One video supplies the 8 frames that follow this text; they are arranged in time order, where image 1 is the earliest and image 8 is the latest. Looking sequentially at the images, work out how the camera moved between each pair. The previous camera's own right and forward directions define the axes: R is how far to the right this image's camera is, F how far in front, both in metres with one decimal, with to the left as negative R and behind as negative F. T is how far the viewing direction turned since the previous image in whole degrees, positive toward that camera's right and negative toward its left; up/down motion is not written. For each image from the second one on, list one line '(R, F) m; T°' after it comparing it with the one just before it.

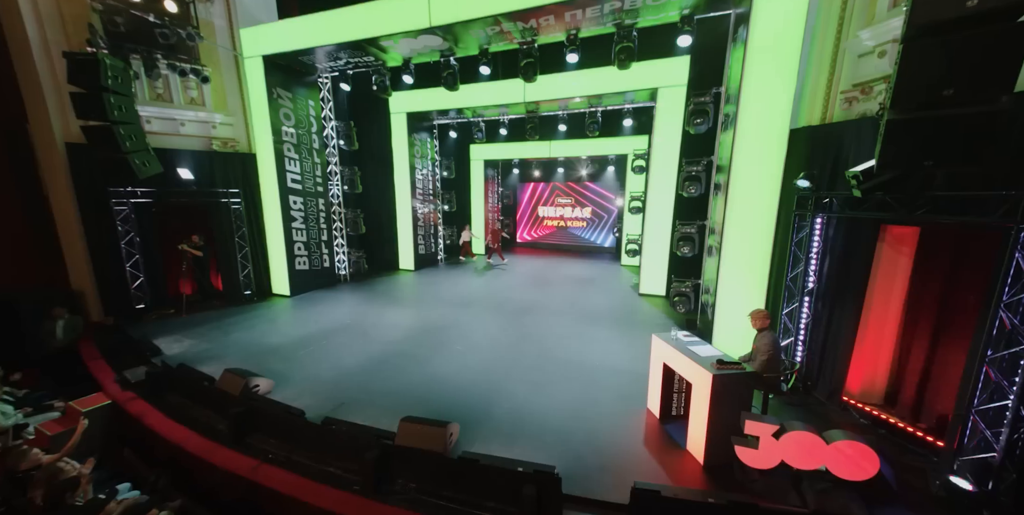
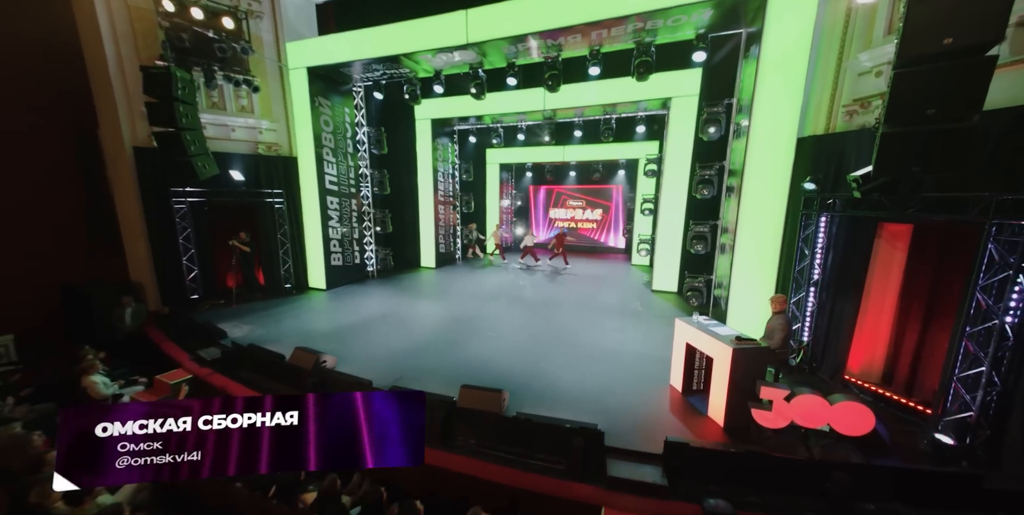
(-0.4, -0.5) m; 0°
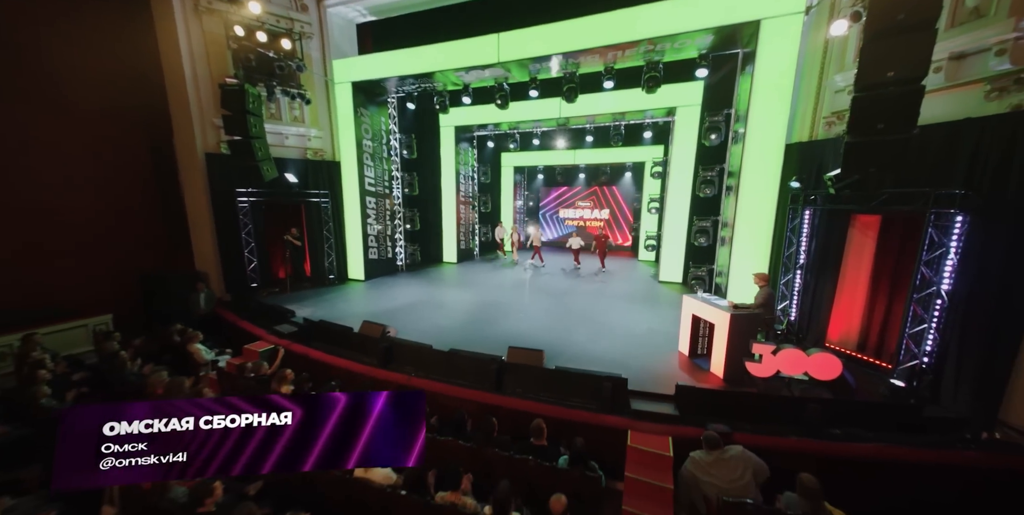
(-0.4, -0.8) m; 0°
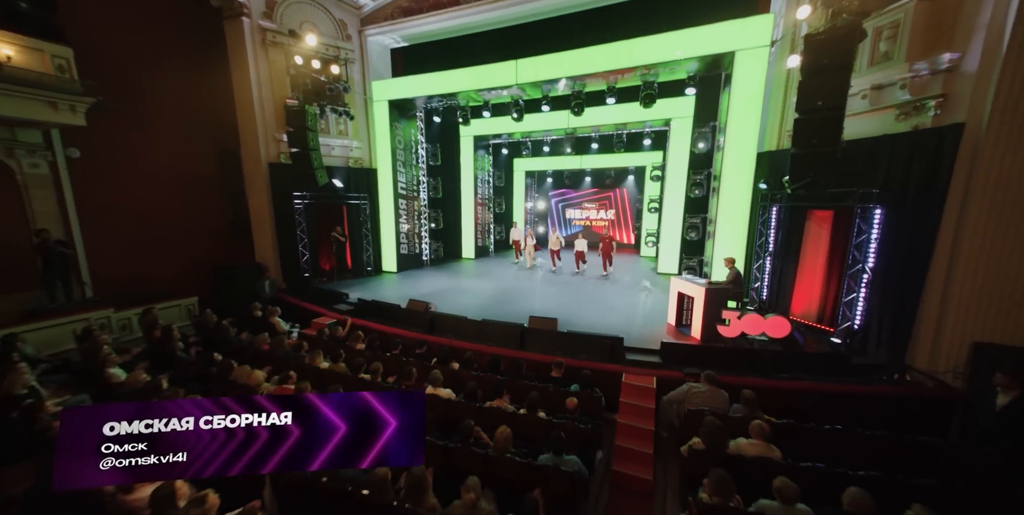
(-0.2, -1.1) m; -1°
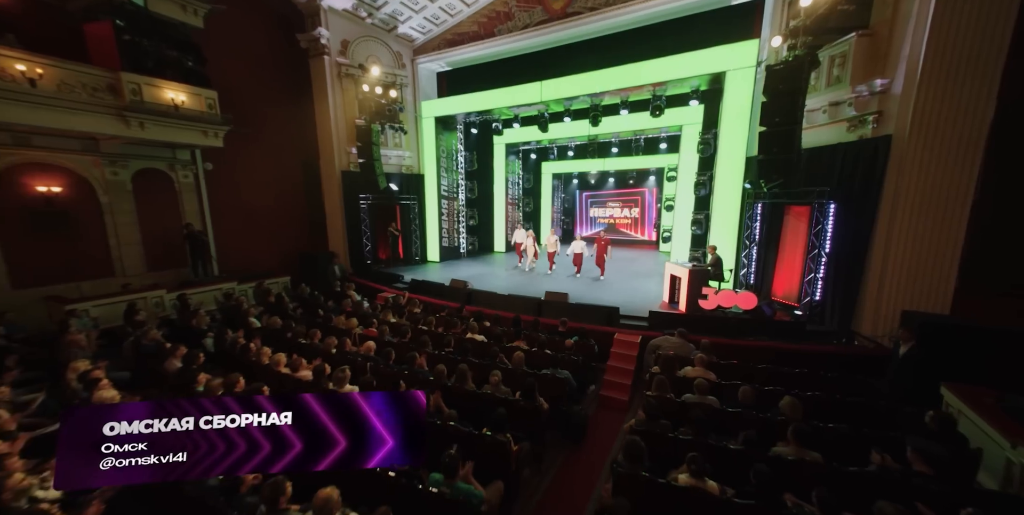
(+0.3, -1.4) m; -6°
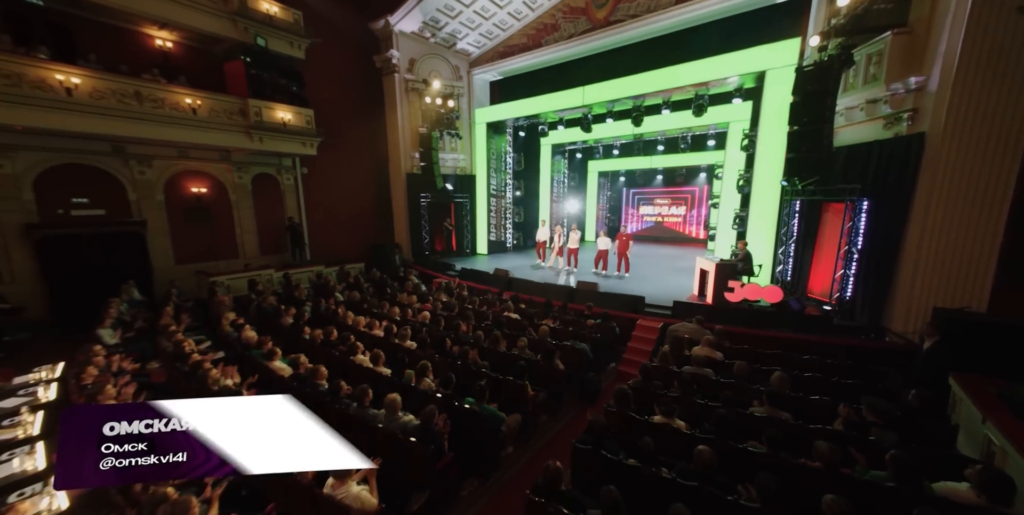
(+0.4, -0.8) m; -9°
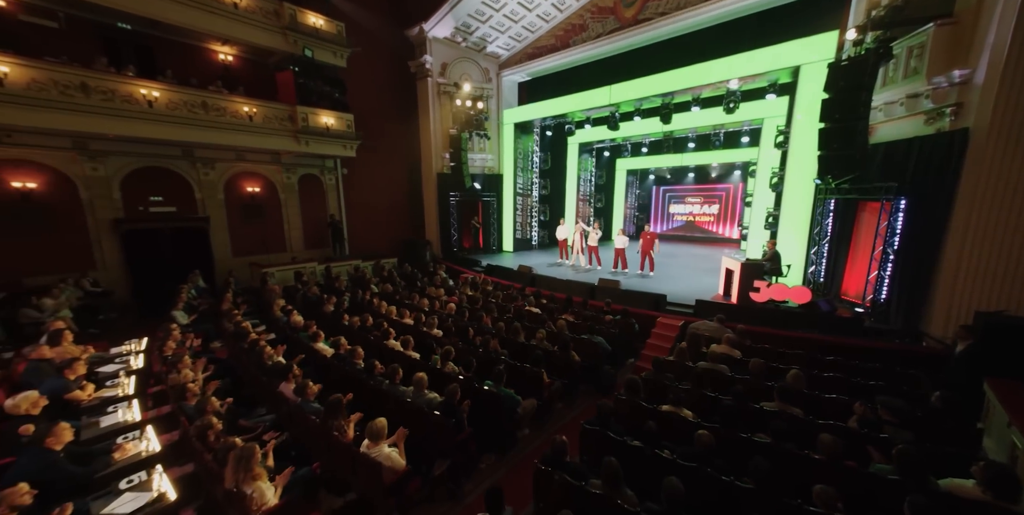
(+0.1, -0.3) m; -5°
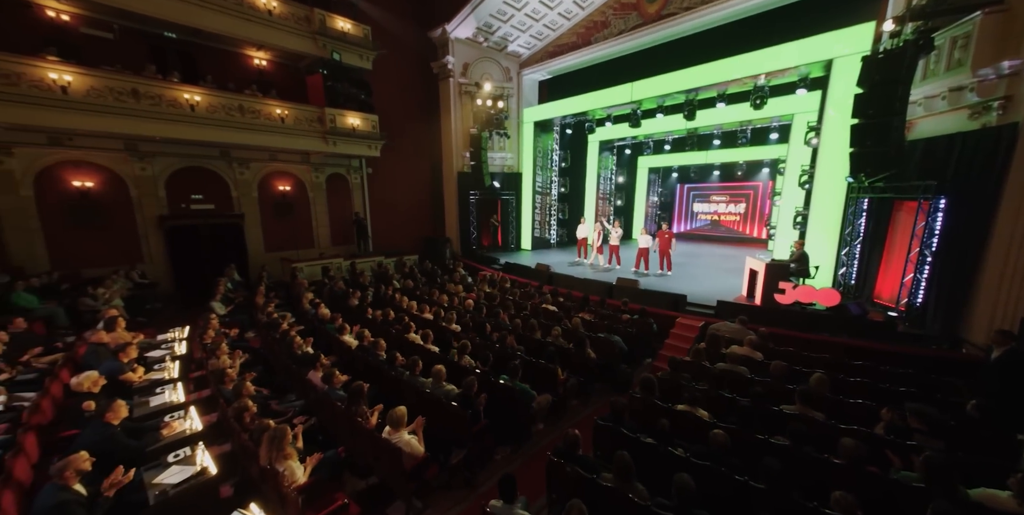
(0.0, -0.1) m; -3°
